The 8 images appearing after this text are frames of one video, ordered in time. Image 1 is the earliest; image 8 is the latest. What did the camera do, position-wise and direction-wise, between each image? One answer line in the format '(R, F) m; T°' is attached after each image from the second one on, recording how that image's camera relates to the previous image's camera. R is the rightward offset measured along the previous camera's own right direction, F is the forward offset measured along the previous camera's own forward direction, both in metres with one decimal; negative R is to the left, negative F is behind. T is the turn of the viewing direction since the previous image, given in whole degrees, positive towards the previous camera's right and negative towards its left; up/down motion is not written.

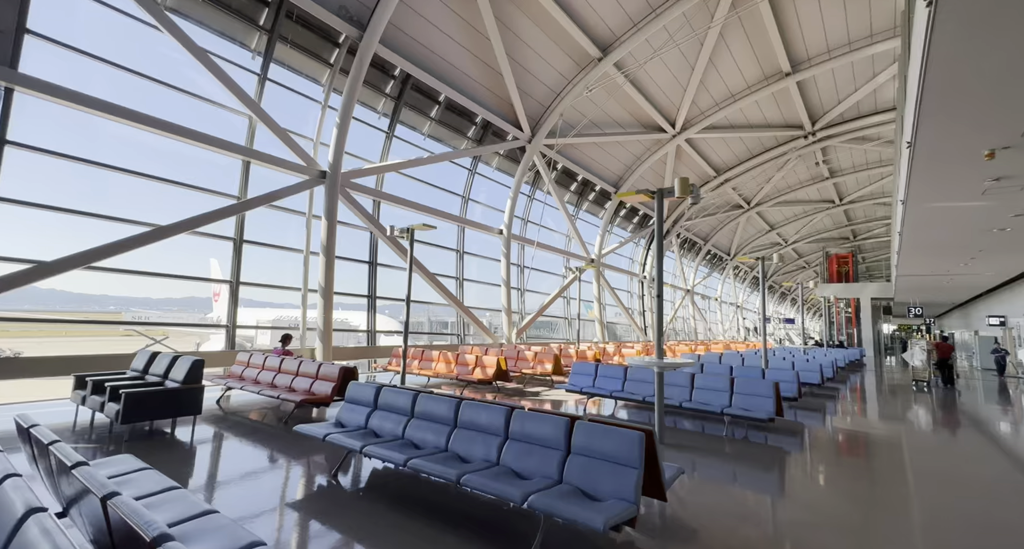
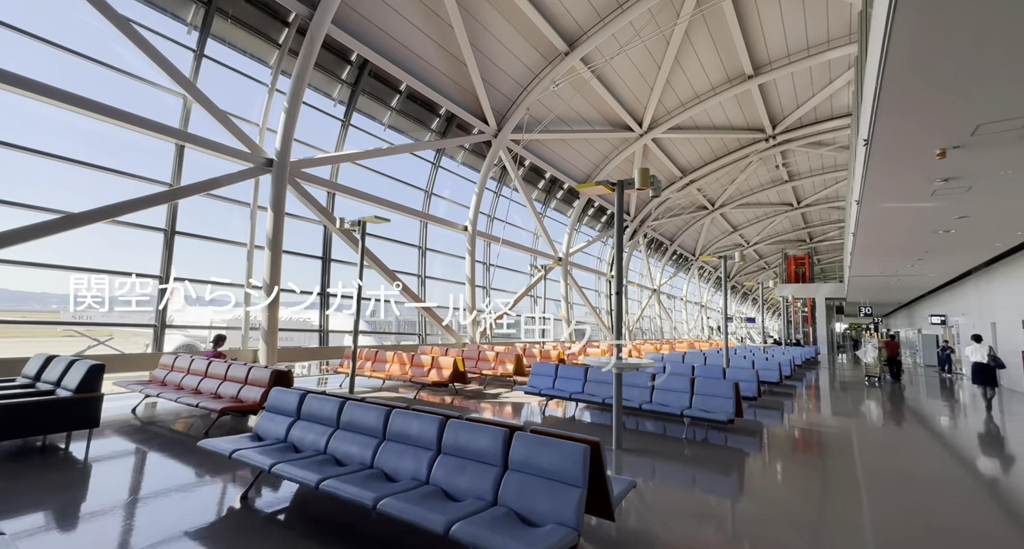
(+0.2, +0.3) m; +4°
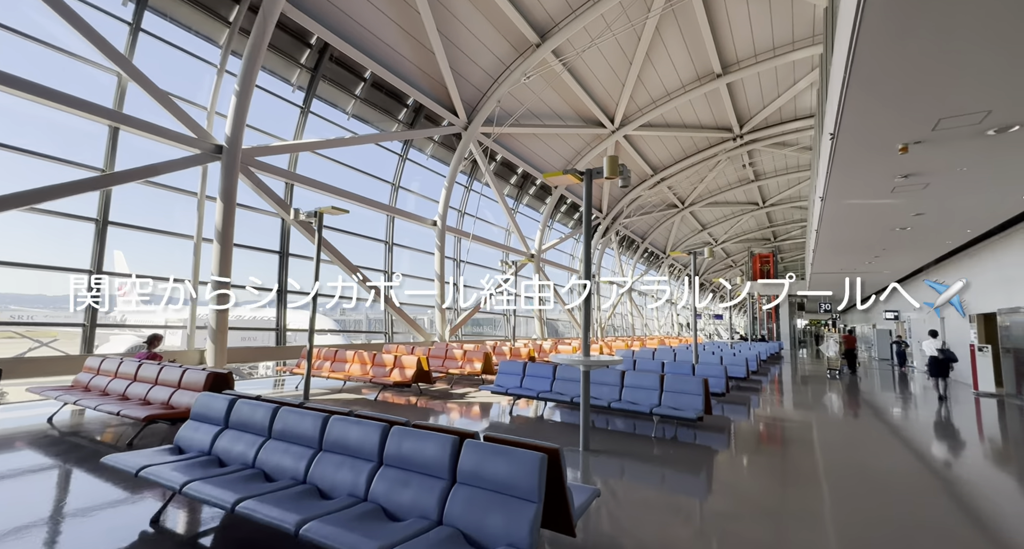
(+0.1, +0.3) m; +3°
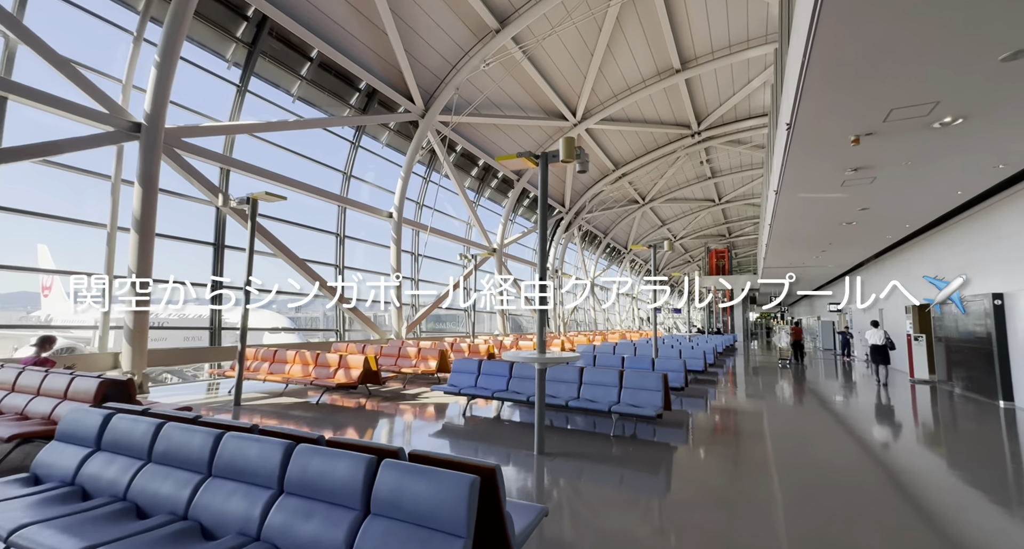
(+0.2, +0.3) m; +5°
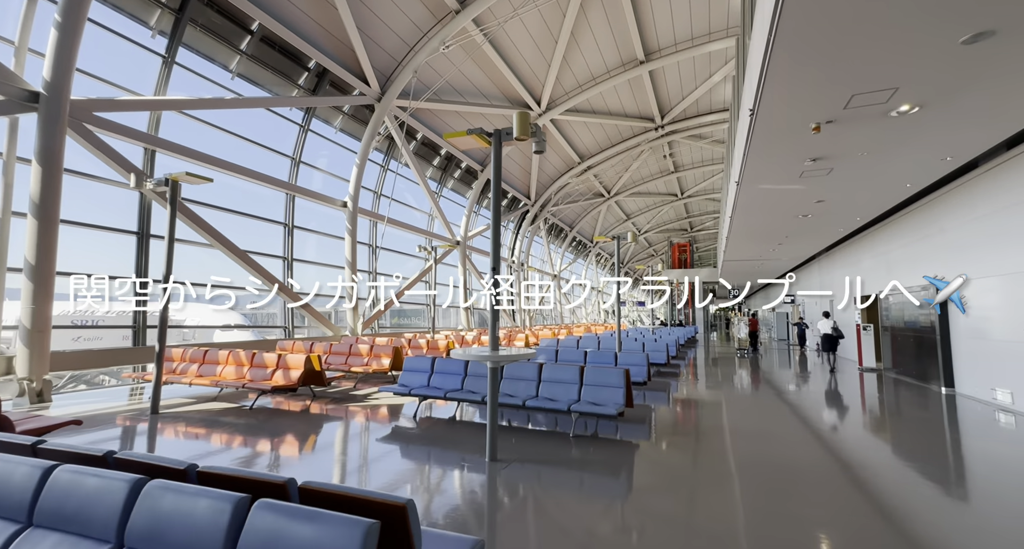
(+0.2, +0.4) m; +4°
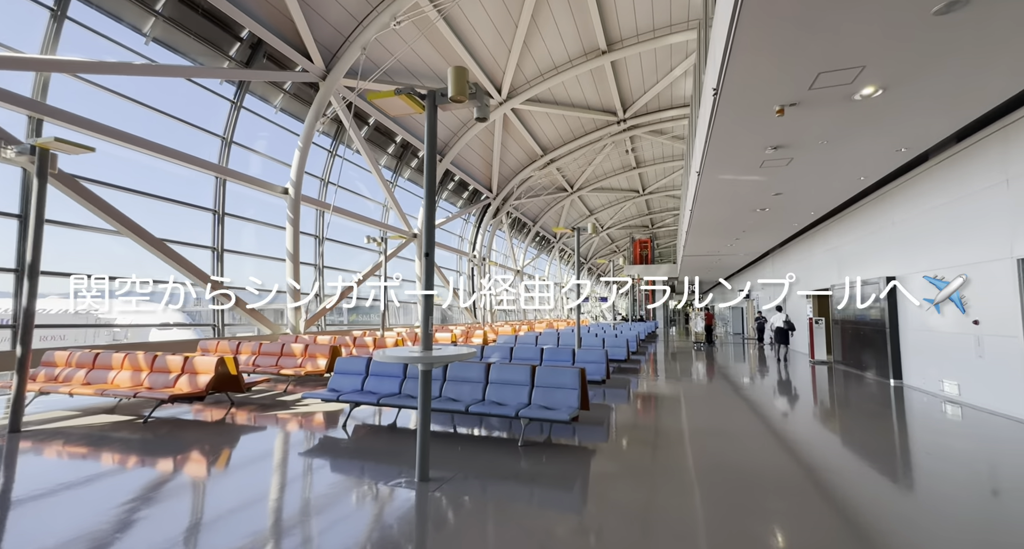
(+0.2, +0.5) m; +5°
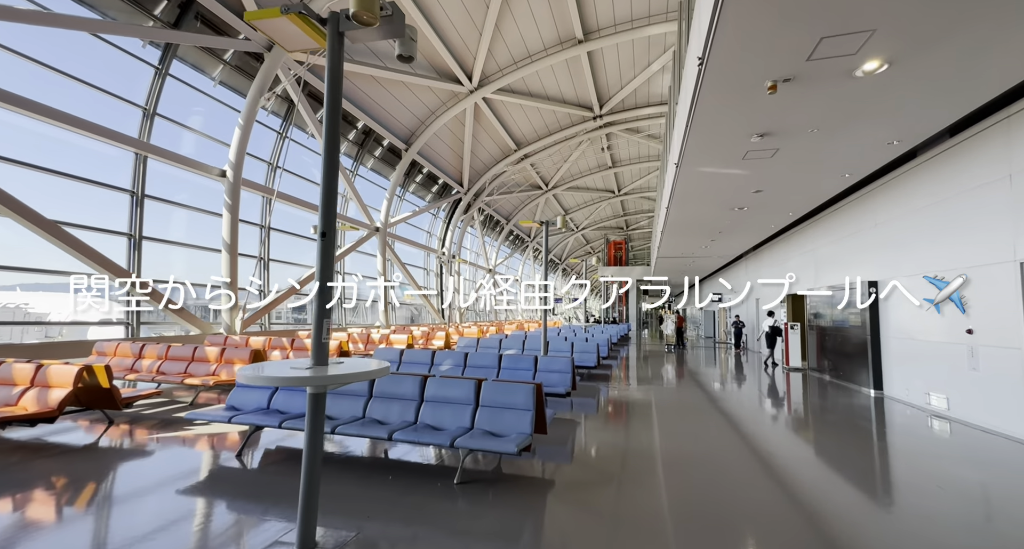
(+0.3, +0.8) m; +3°
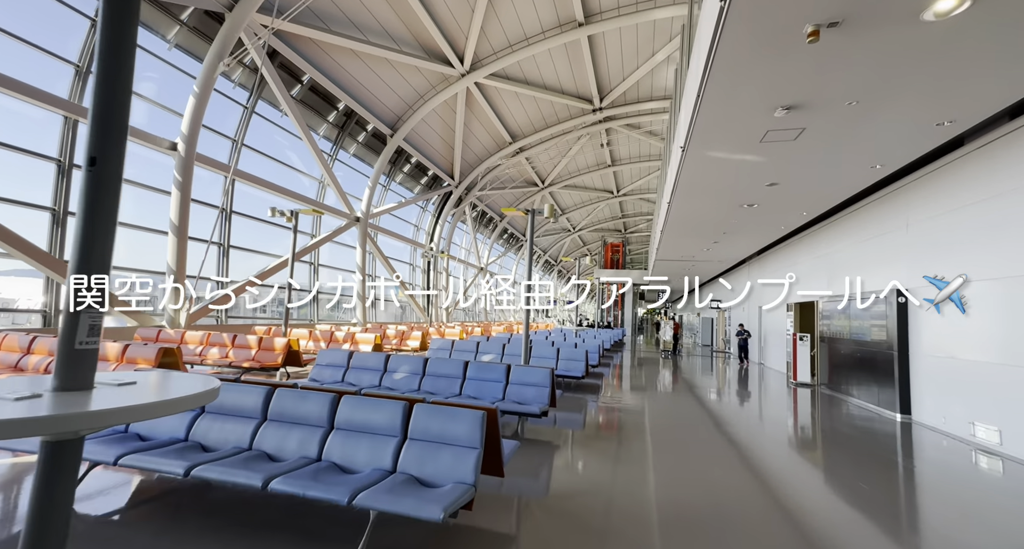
(+0.3, +1.0) m; 0°
